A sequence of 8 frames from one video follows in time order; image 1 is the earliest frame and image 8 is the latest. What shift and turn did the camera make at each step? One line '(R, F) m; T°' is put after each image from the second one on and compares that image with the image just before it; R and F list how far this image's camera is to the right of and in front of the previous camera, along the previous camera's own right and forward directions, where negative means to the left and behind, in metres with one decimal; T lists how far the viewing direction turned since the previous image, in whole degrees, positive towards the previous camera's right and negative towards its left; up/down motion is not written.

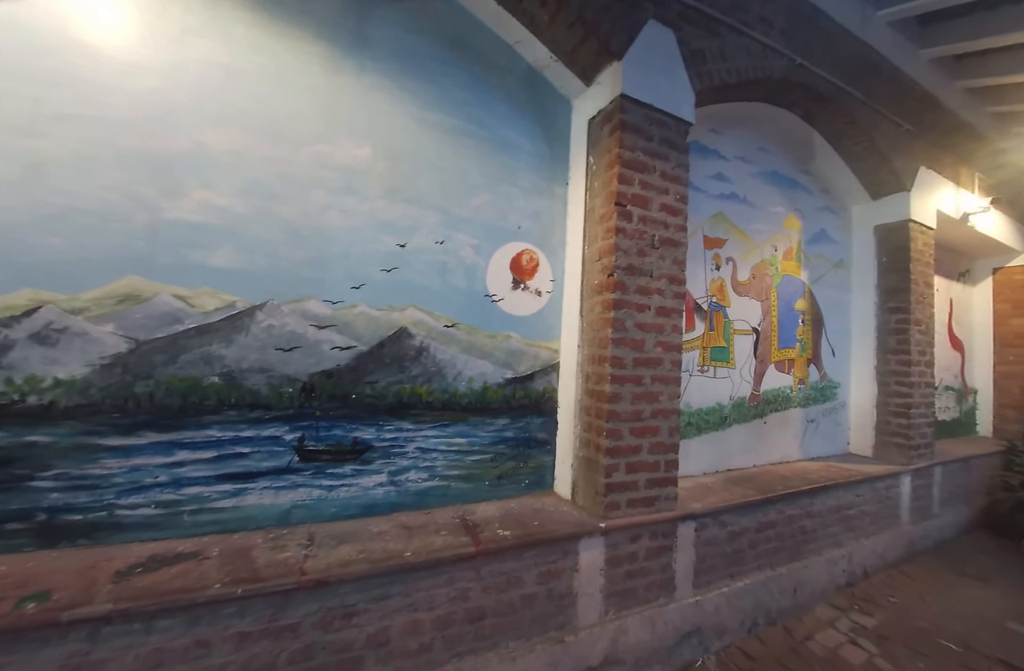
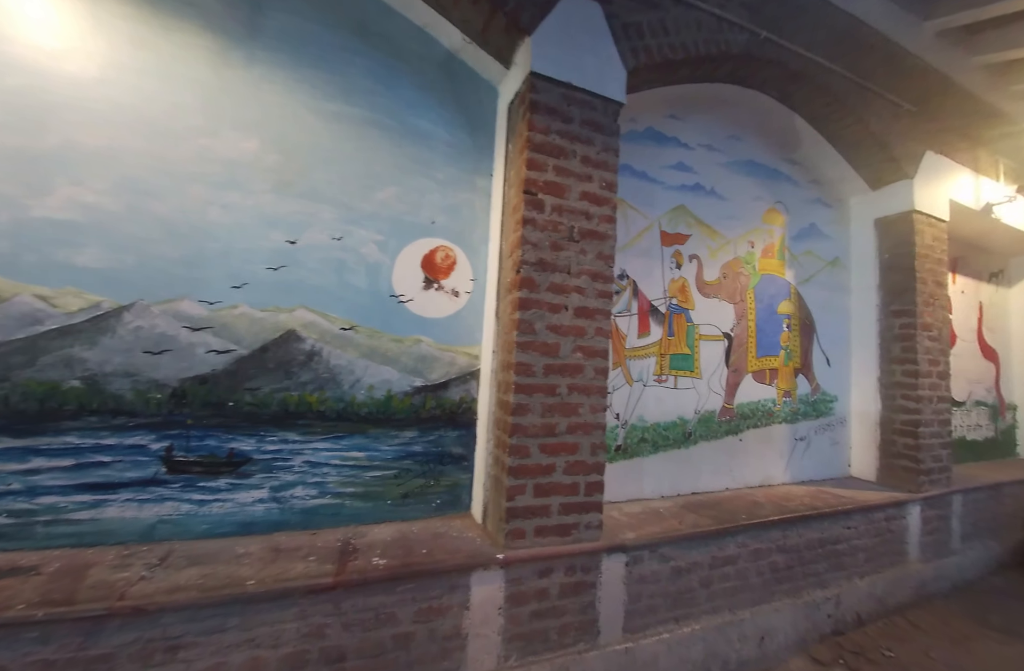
(+0.6, +0.2) m; -4°
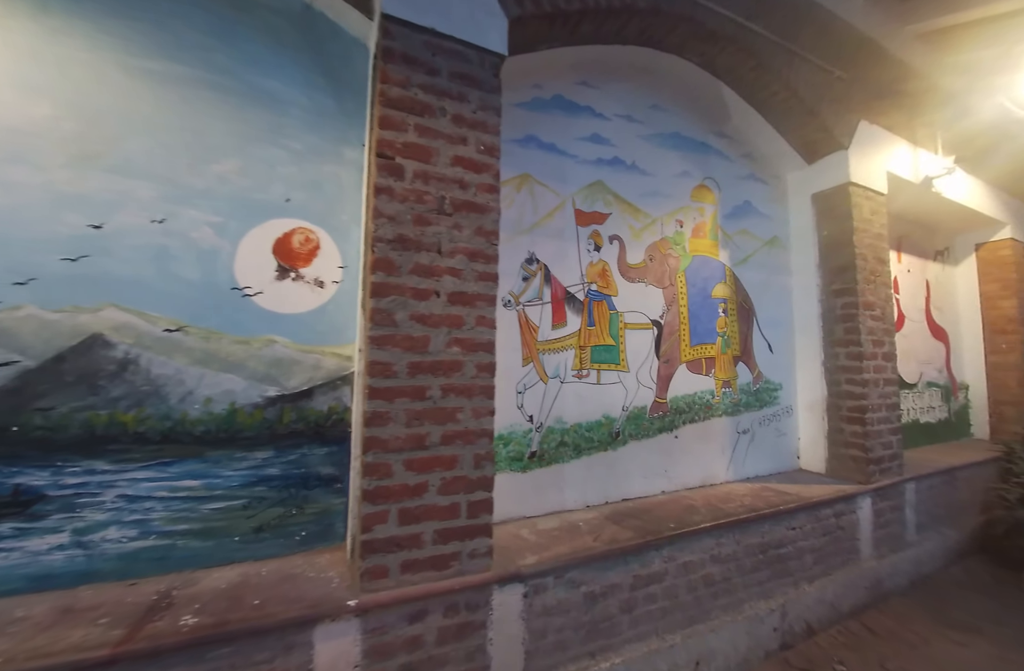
(+0.5, +0.3) m; +2°
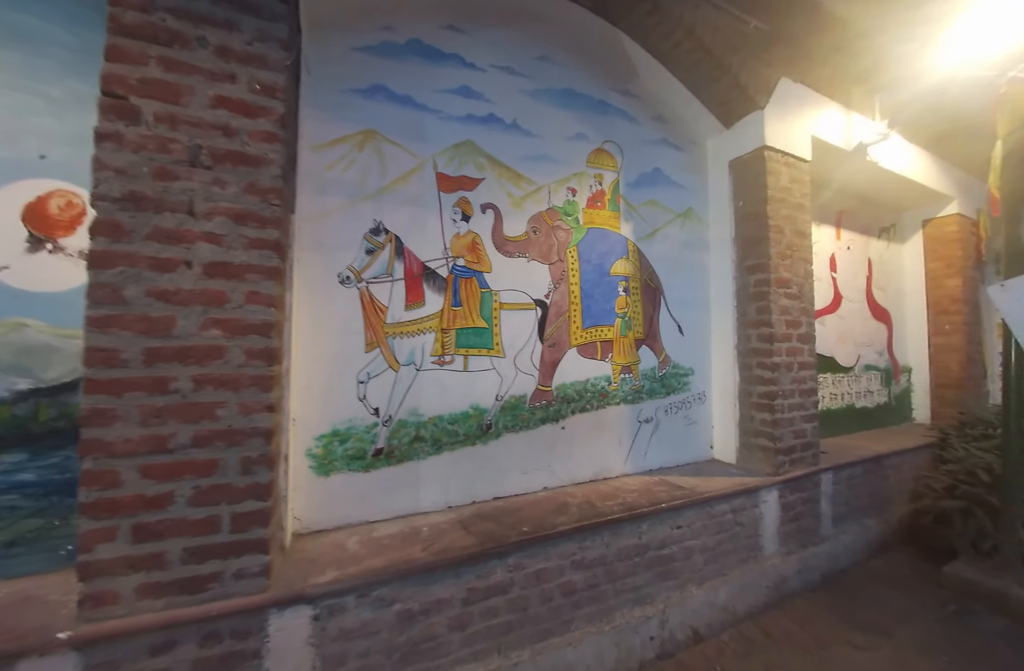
(+0.7, +0.3) m; +1°
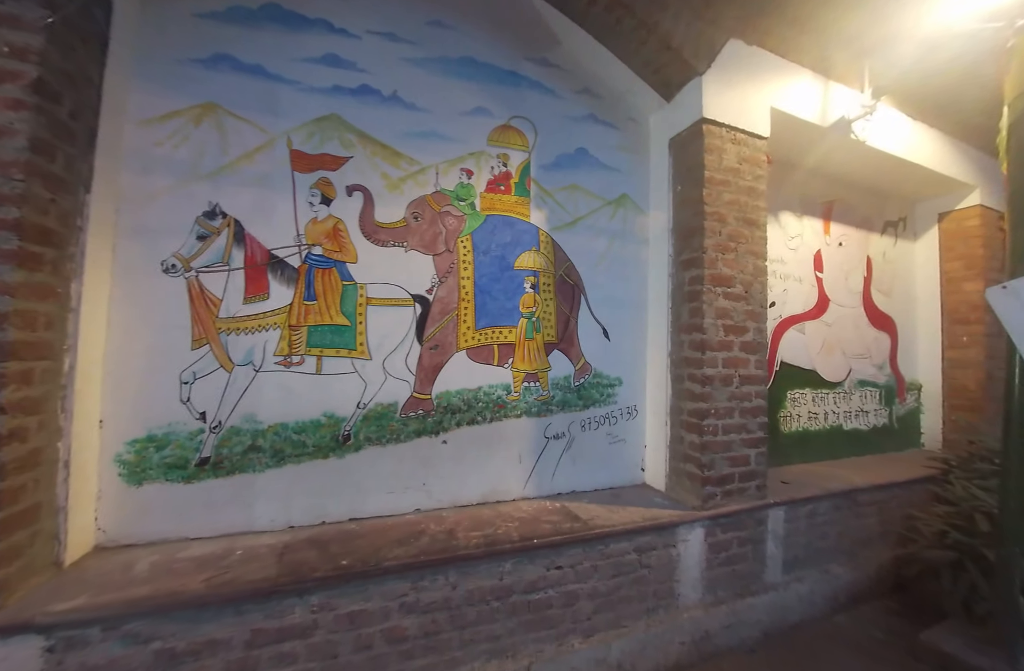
(+0.8, +0.3) m; -5°
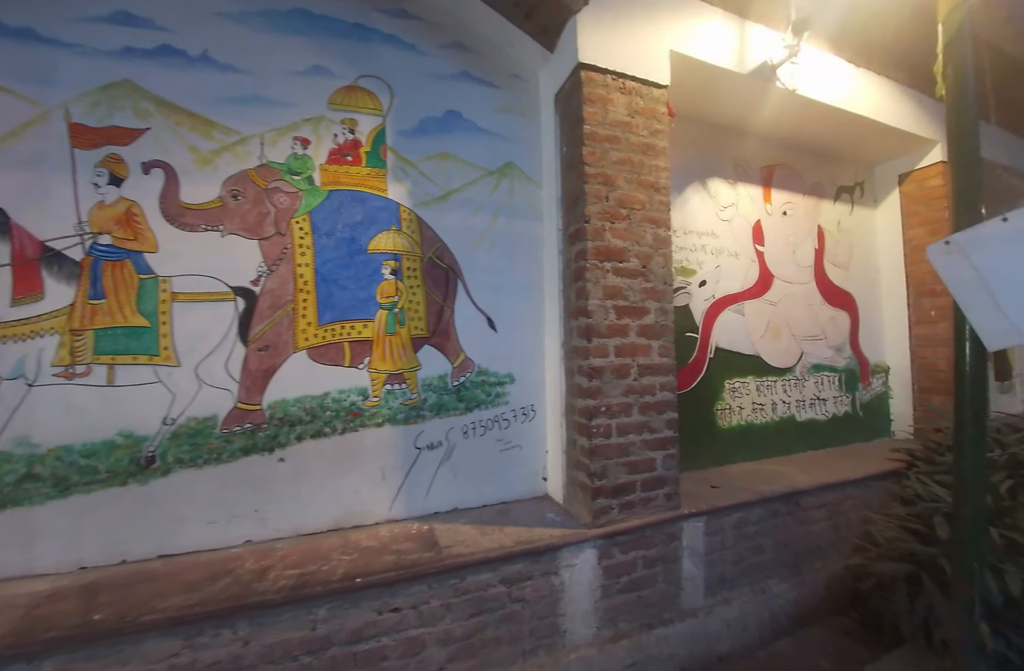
(+0.7, +0.3) m; -1°
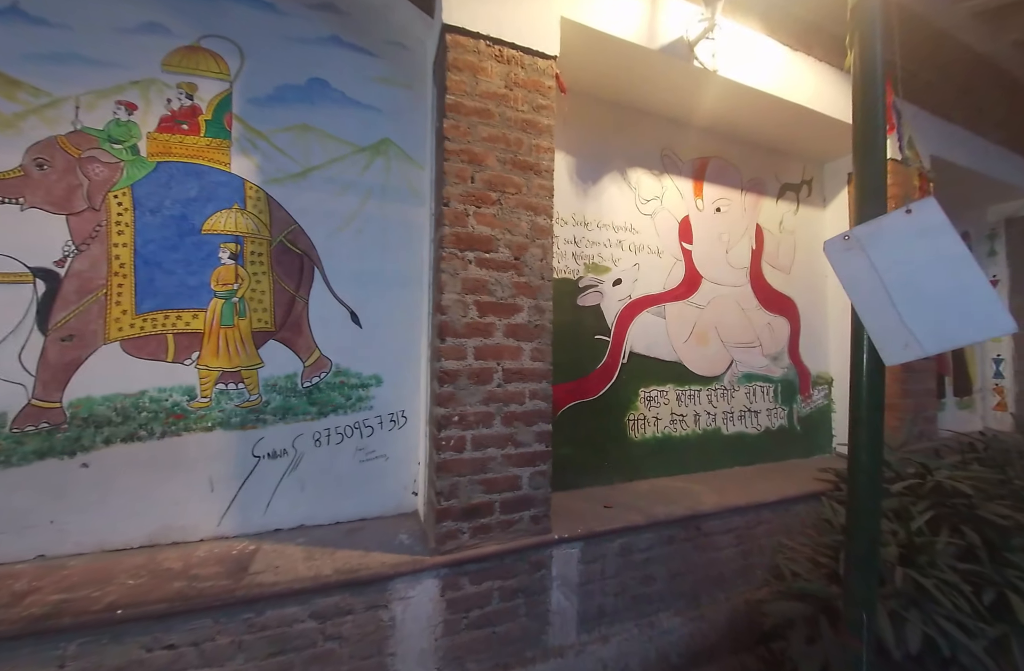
(+0.6, +0.2) m; 0°
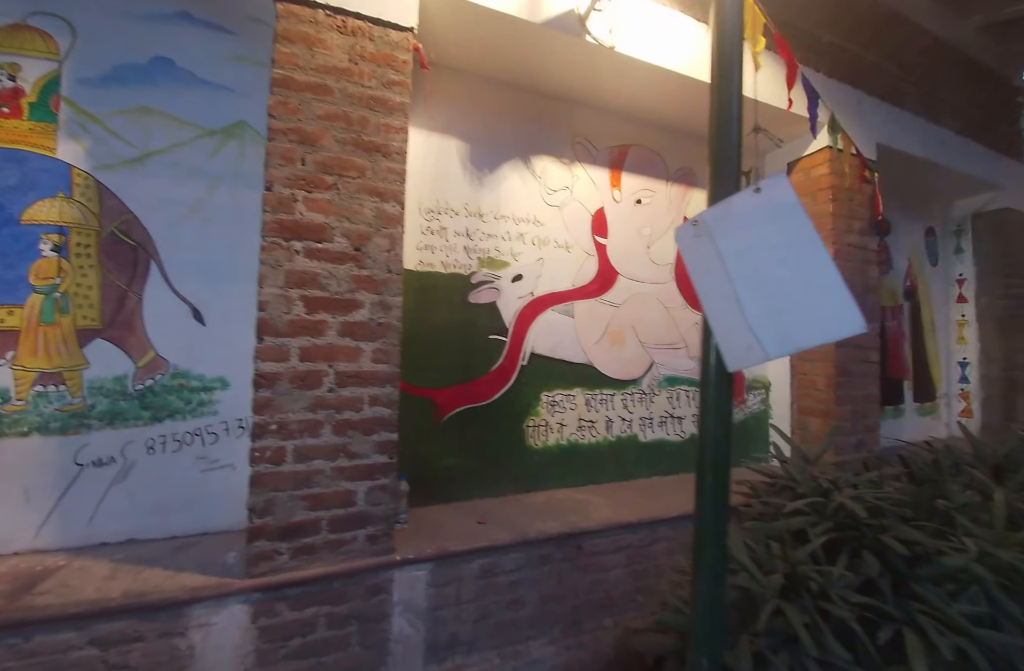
(+0.7, +0.2) m; -2°
